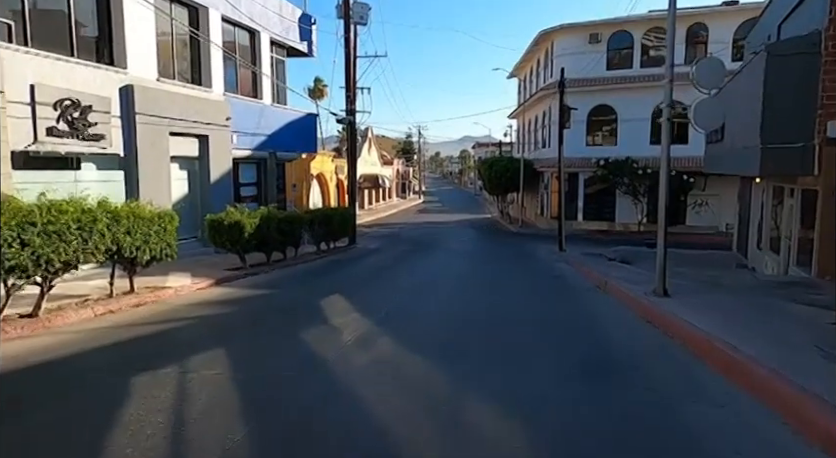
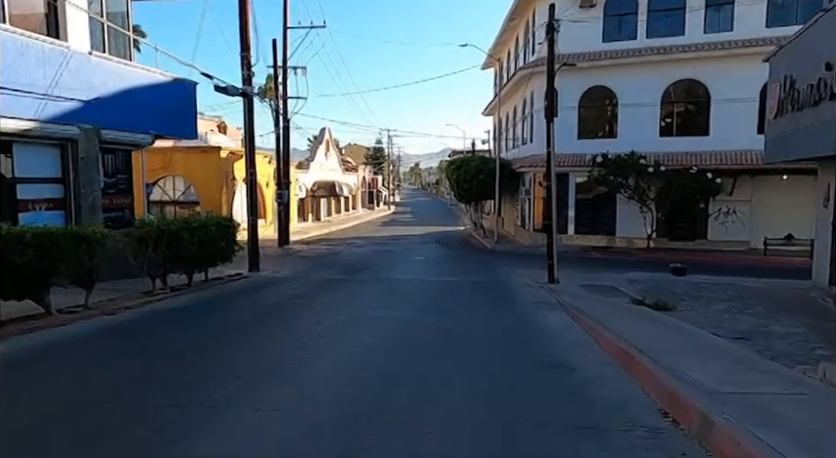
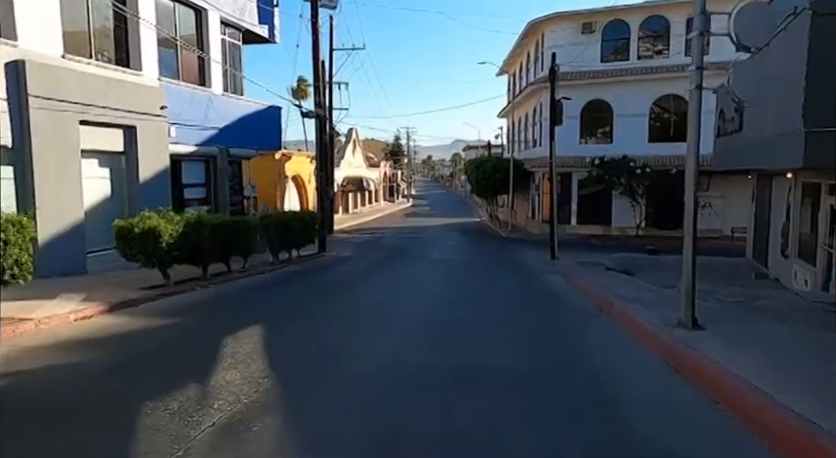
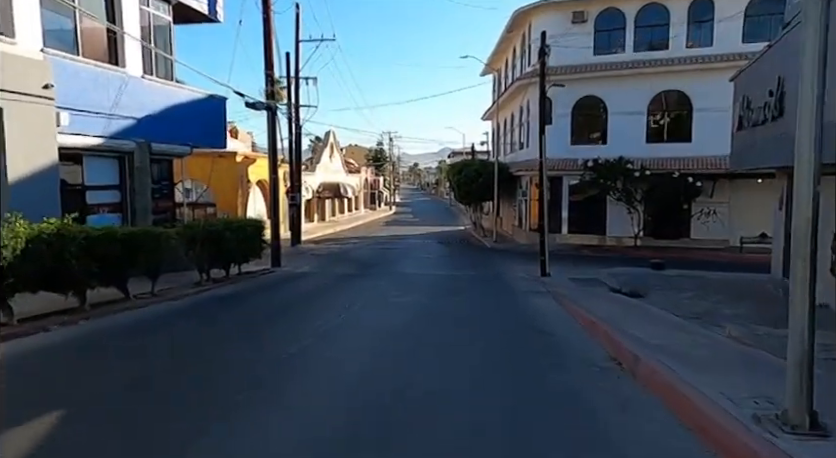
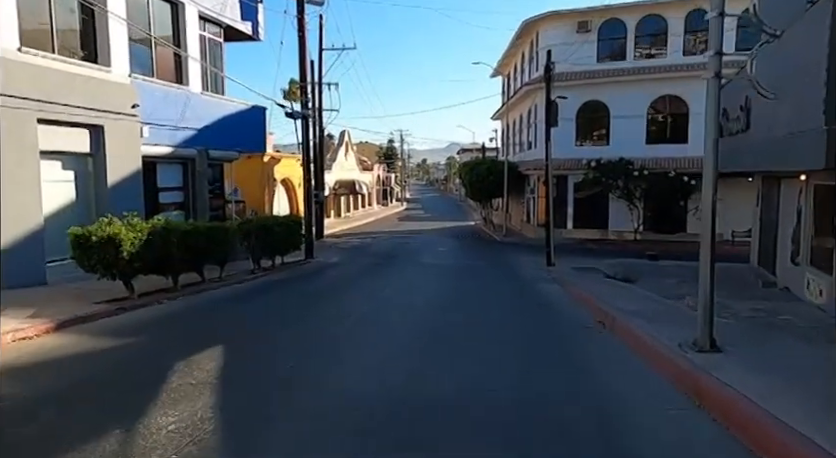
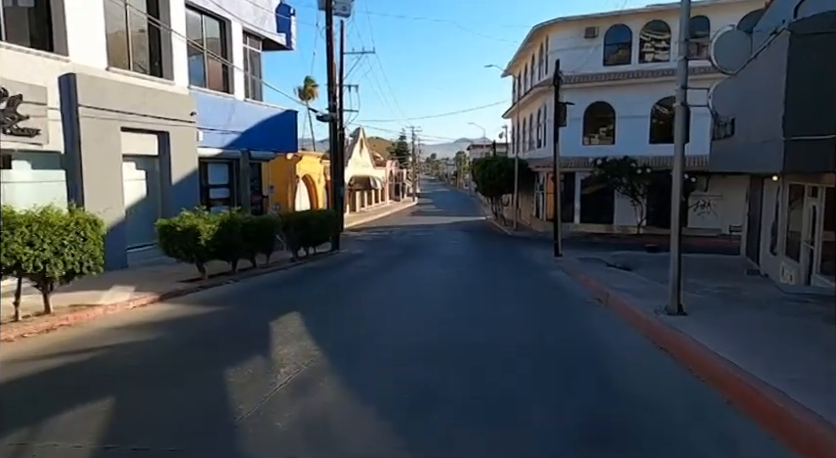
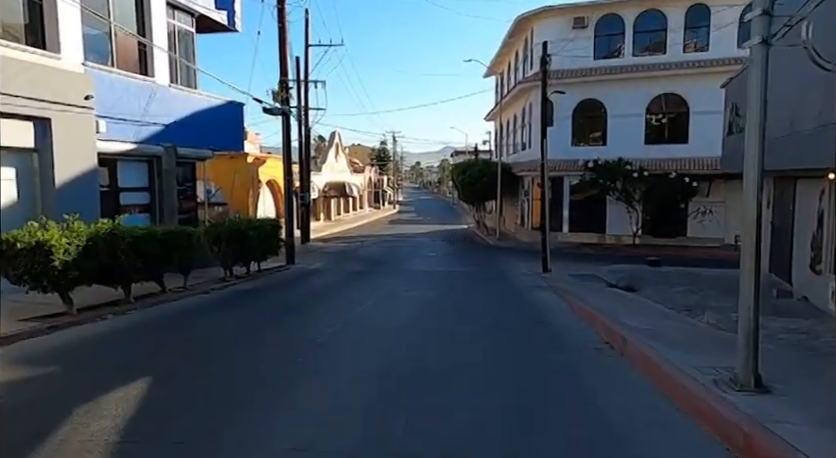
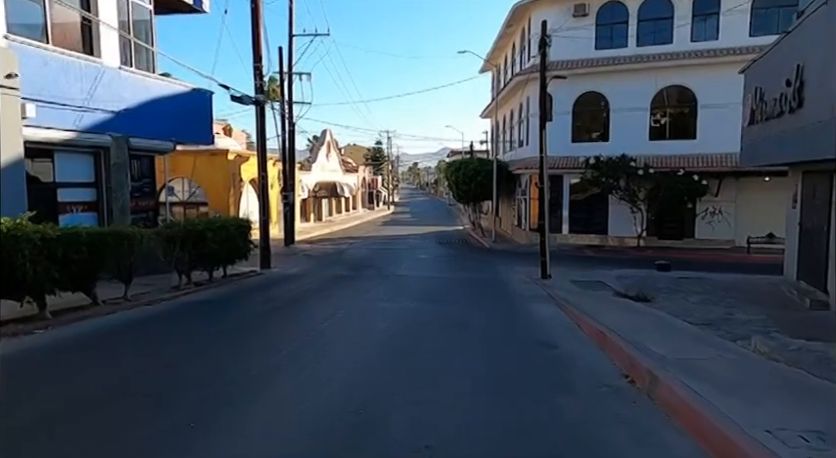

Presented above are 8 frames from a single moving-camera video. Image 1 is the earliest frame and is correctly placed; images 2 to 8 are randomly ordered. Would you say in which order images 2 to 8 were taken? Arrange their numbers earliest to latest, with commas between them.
6, 3, 5, 7, 4, 8, 2
